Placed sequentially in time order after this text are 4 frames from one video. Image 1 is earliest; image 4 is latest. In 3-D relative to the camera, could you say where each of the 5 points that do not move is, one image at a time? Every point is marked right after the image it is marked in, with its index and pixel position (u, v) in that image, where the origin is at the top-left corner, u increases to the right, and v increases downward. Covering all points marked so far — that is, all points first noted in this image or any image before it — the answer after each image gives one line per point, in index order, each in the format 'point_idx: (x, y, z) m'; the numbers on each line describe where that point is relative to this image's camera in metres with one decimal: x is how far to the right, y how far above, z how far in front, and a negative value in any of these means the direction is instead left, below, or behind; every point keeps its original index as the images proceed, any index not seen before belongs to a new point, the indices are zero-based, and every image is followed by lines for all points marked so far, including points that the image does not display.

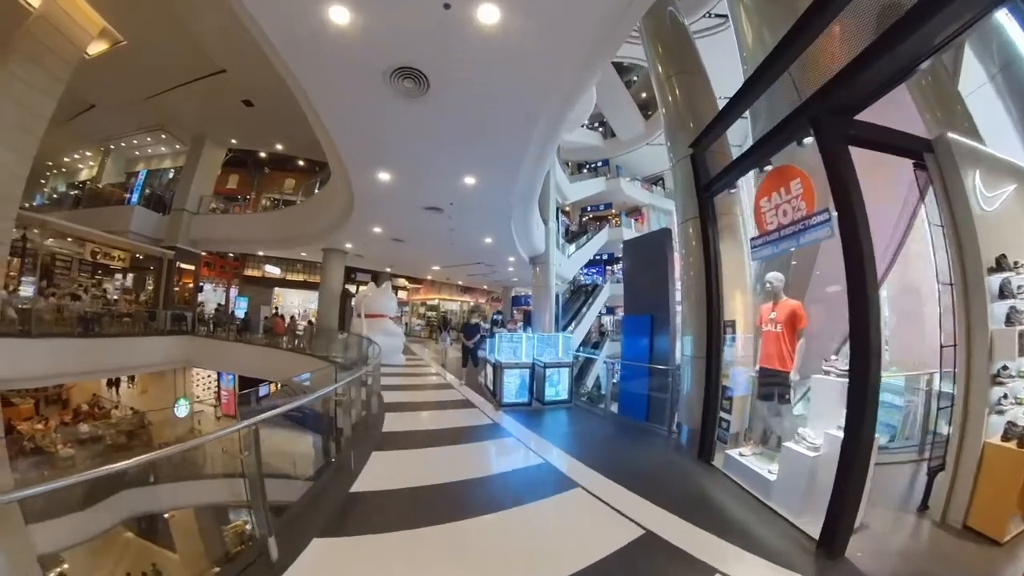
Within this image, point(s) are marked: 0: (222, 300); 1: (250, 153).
0: (-9.7, -0.5, +16.3) m
1: (-8.3, +3.8, +14.6) m
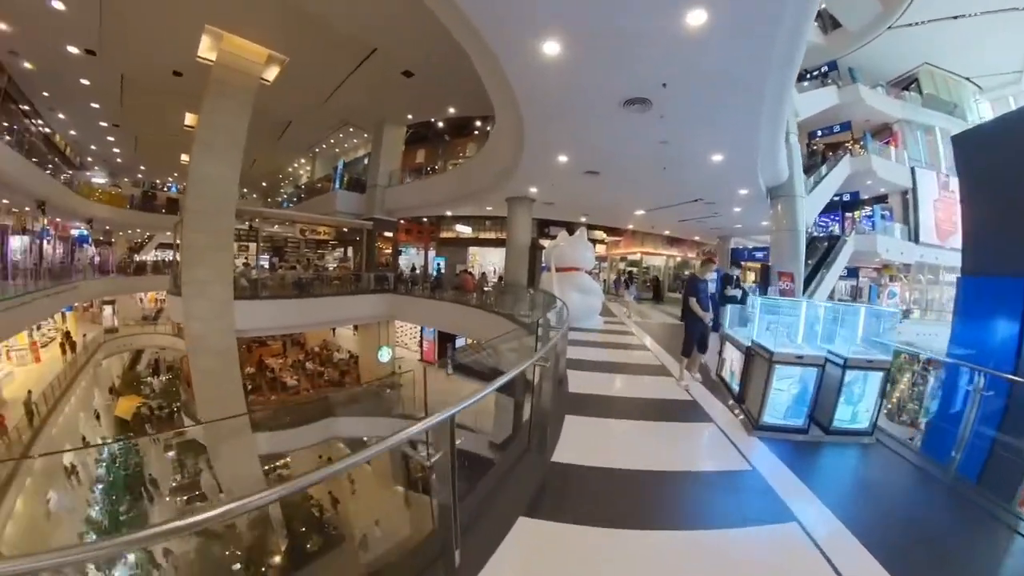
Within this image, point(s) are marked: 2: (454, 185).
0: (-3.3, +0.9, +17.2) m
1: (-2.8, +5.0, +14.7) m
2: (-1.3, +2.5, +11.2) m
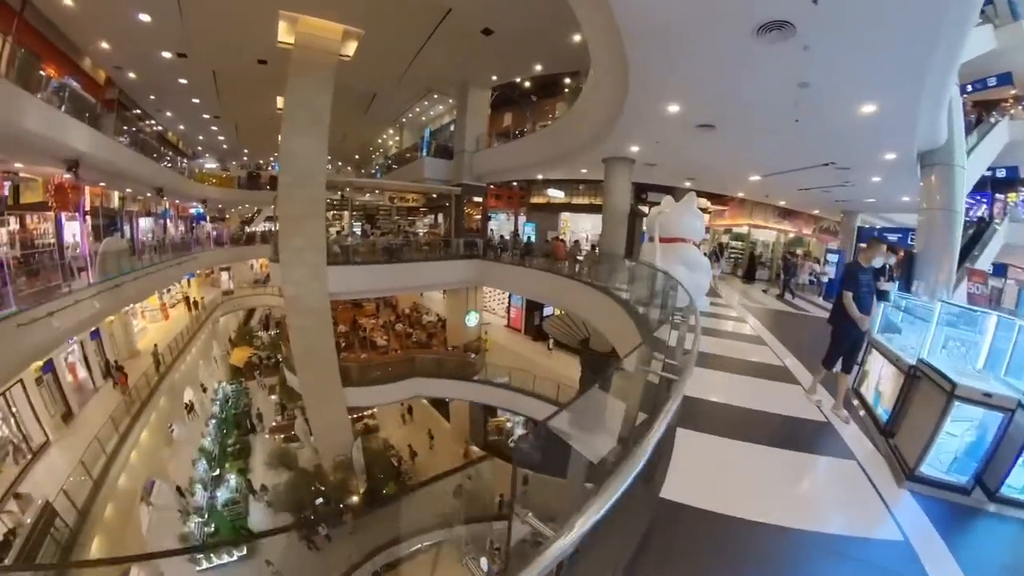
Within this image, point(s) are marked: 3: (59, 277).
0: (-0.1, +2.1, +17.1) m
1: (0.0, +6.0, +14.2) m
2: (+0.7, +3.2, +10.7) m
3: (-5.0, +0.1, +5.3) m
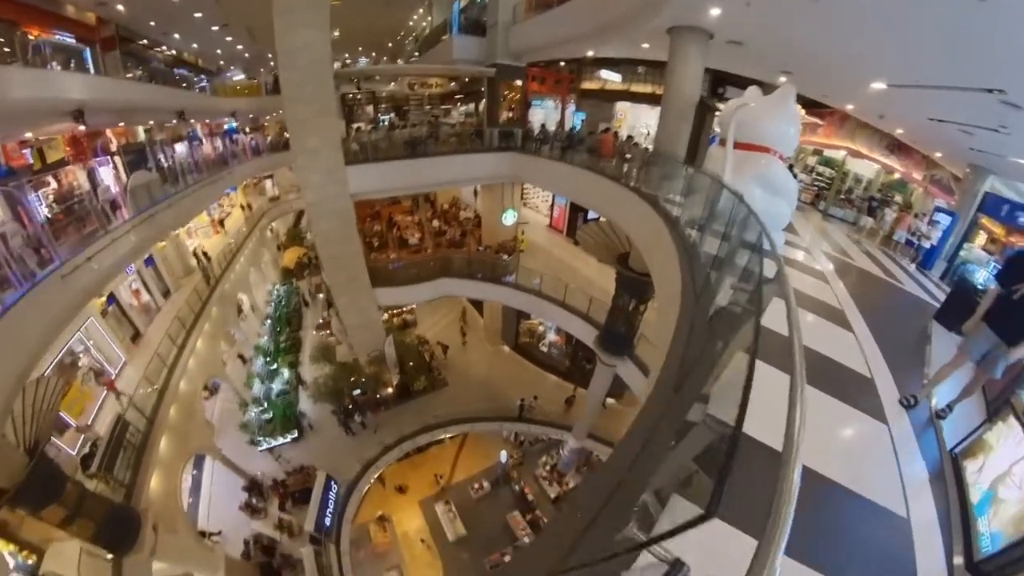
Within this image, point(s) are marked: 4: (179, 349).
0: (+1.4, +5.7, +15.8) m
1: (+1.4, +8.6, +11.9) m
2: (+1.5, +4.9, +9.3) m
3: (-4.8, +0.9, +5.5) m
4: (-4.9, -0.9, +7.0) m
